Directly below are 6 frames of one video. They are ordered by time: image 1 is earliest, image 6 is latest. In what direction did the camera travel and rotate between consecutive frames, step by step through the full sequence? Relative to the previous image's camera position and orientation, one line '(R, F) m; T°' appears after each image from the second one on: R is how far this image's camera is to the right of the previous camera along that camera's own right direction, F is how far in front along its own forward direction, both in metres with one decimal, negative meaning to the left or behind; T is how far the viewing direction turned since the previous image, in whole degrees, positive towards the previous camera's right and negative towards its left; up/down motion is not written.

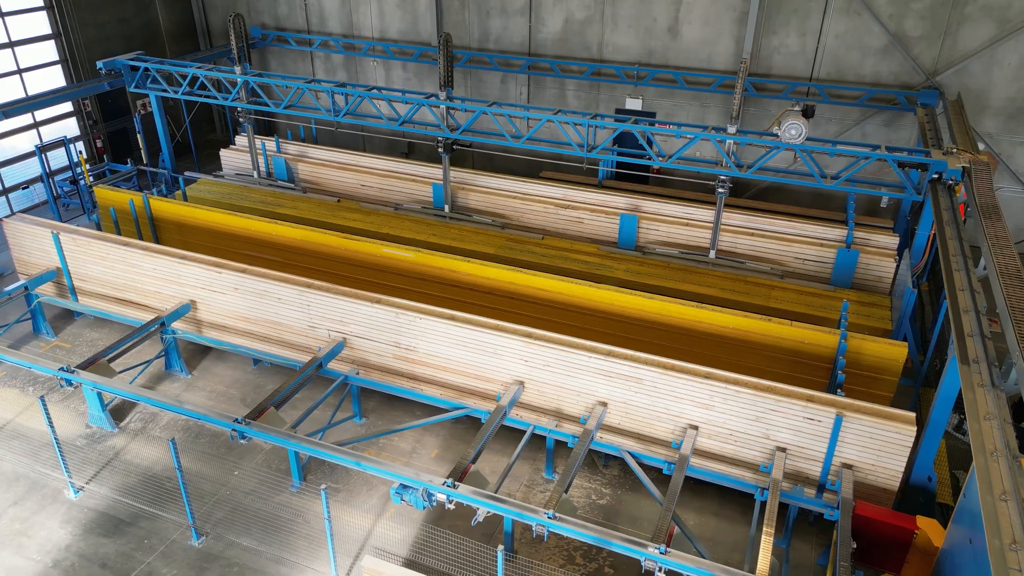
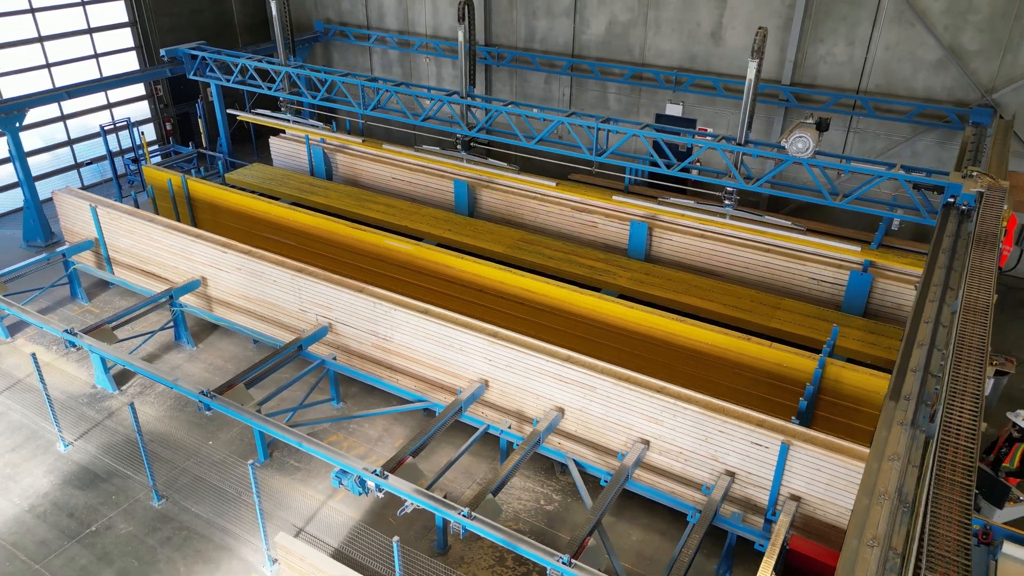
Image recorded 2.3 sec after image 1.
(+1.2, +0.1) m; -7°
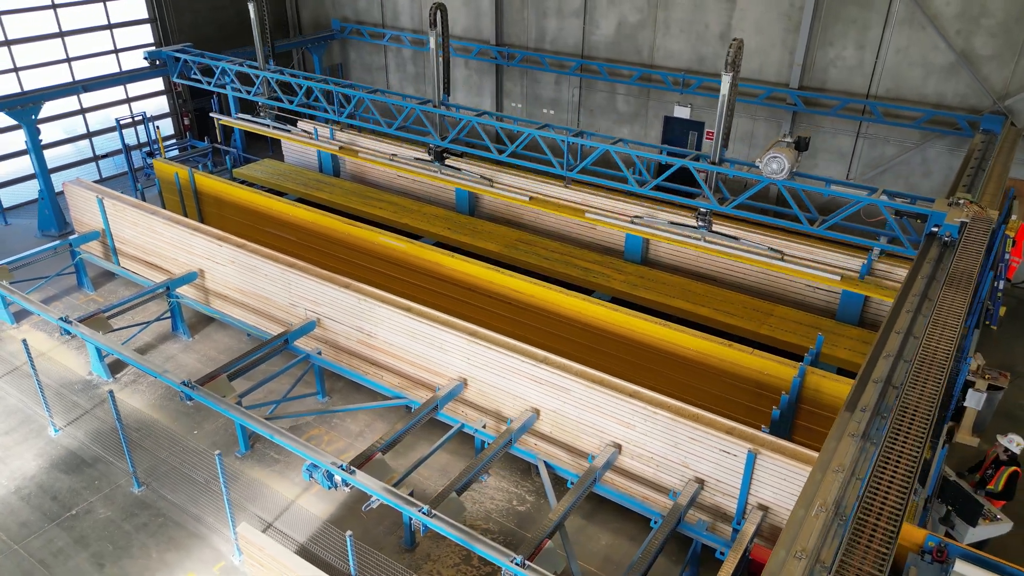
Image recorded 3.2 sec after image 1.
(+0.5, 0.0) m; -2°
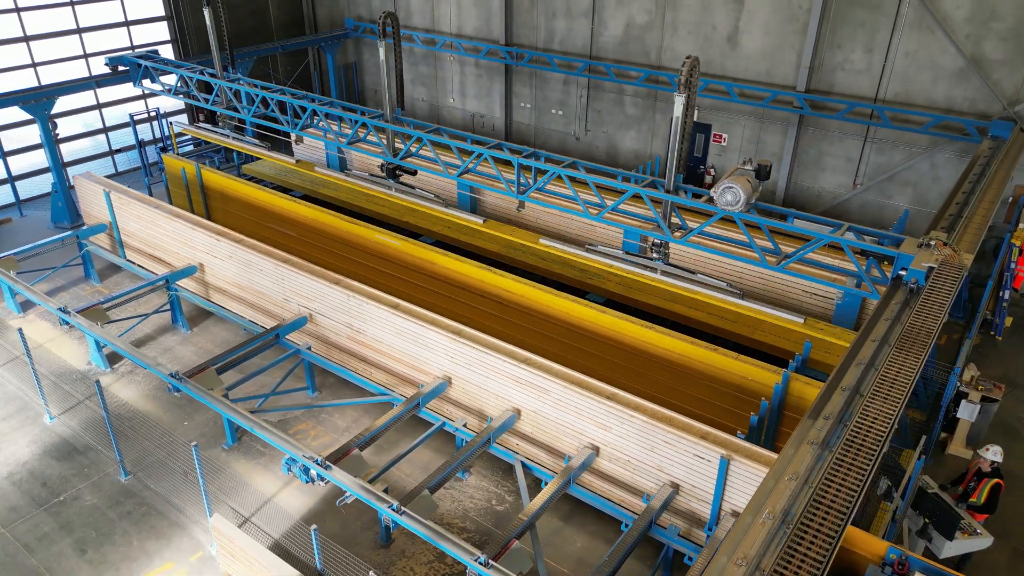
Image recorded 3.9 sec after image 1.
(+0.4, 0.0) m; -2°
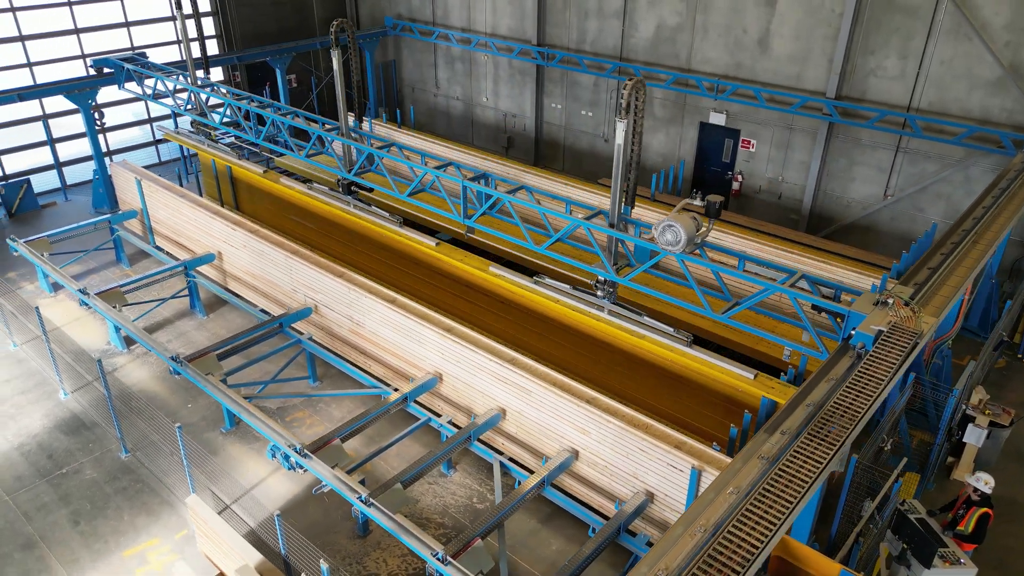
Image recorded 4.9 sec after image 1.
(+0.6, 0.0) m; -4°
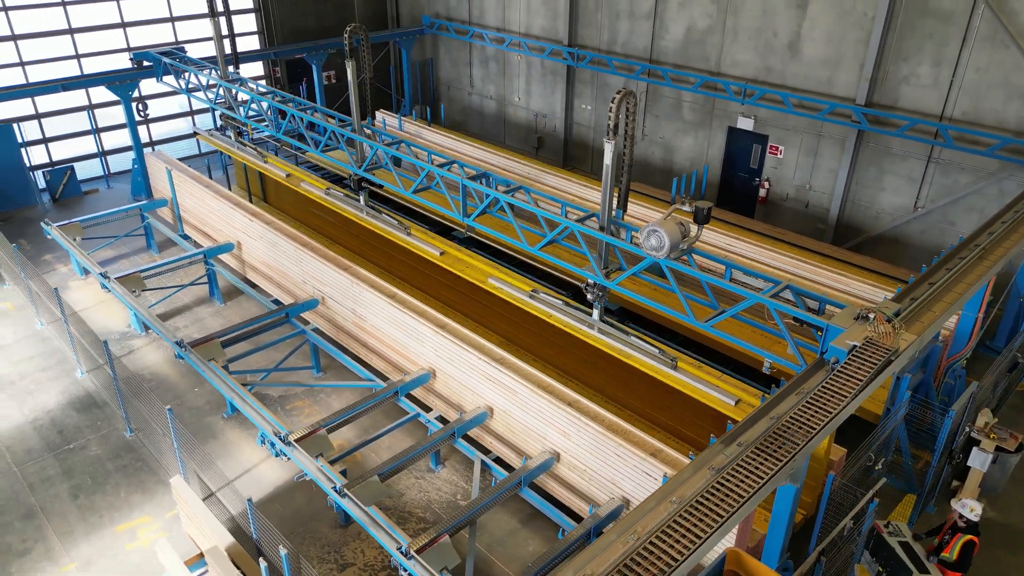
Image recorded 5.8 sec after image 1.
(+0.6, 0.0) m; -4°
